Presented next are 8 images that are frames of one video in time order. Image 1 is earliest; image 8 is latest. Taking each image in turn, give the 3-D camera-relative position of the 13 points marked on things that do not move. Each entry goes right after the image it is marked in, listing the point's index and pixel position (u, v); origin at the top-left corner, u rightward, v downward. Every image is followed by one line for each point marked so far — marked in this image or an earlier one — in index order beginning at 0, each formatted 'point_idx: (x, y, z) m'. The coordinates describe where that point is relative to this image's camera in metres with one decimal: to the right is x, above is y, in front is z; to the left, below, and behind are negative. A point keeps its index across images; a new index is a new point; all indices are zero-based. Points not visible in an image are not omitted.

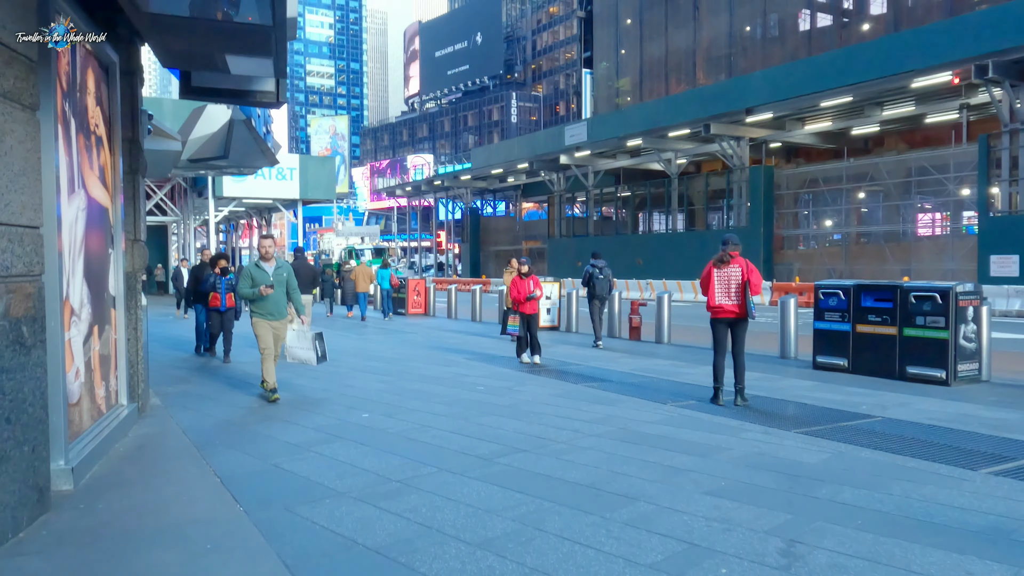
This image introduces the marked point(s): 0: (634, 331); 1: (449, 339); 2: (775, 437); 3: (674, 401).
0: (+2.5, -0.9, +15.8) m
1: (-1.3, -1.1, +15.6) m
2: (+2.2, -1.3, +6.6) m
3: (+1.8, -1.2, +8.4) m
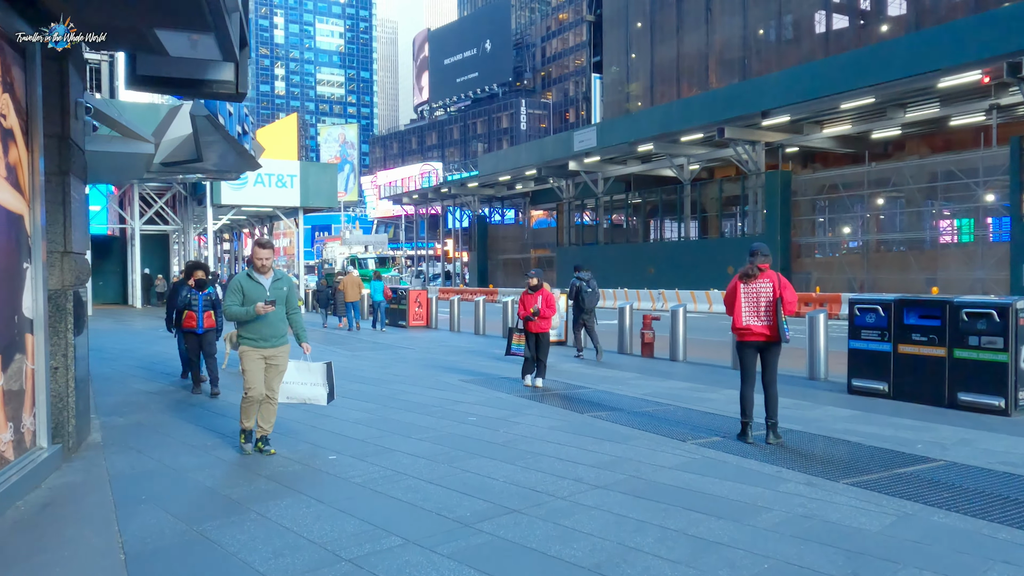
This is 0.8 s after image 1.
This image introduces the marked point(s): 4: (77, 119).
0: (+2.6, -1.1, +14.6) m
1: (-1.2, -1.3, +14.5) m
2: (+2.2, -1.4, +5.4) m
3: (+1.7, -1.4, +7.3) m
4: (-3.8, +1.5, +6.8) m
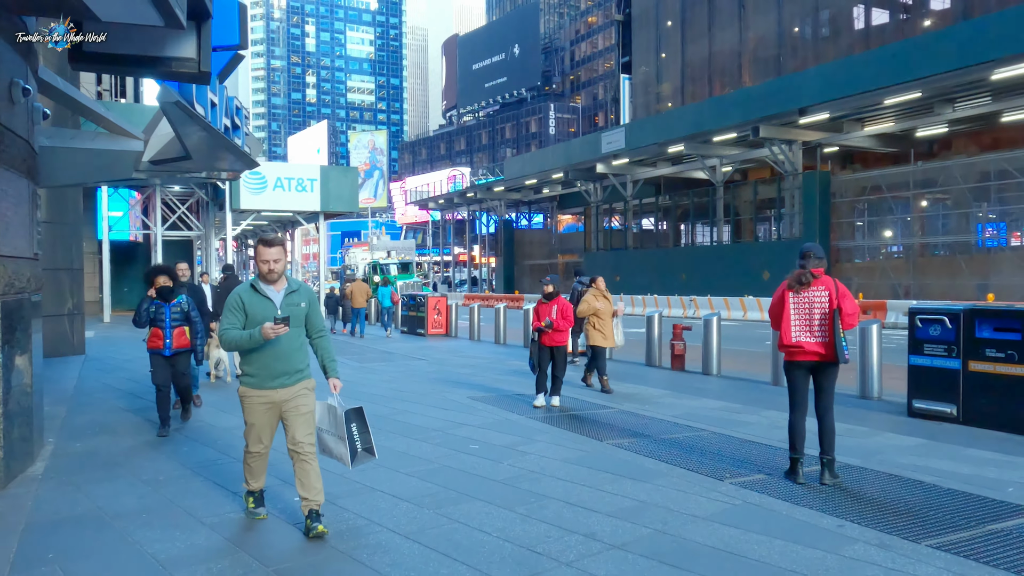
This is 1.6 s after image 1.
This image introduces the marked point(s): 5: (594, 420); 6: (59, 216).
0: (+2.9, -1.2, +13.4) m
1: (-0.9, -1.4, +13.4) m
2: (+2.1, -1.5, +4.2) m
3: (+1.8, -1.5, +6.1) m
4: (-3.8, +1.4, +5.9) m
5: (+0.9, -1.4, +8.4) m
6: (-9.2, +1.5, +15.8) m
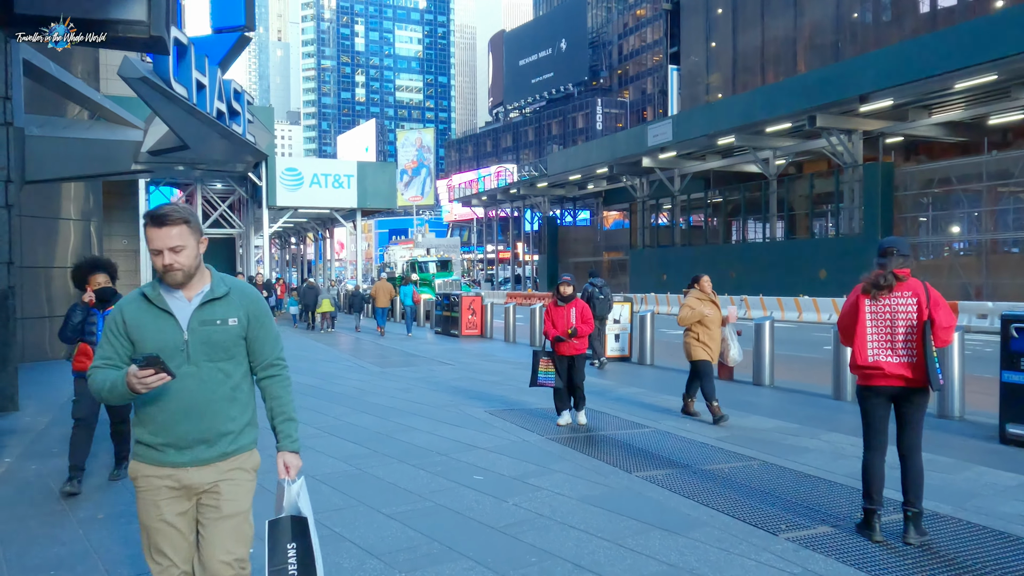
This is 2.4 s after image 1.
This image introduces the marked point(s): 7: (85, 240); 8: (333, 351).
0: (+3.4, -1.3, +12.1) m
1: (-0.4, -1.4, +12.4) m
2: (+2.0, -1.5, +3.0) m
3: (+1.8, -1.5, +4.9) m
4: (-3.8, +1.4, +5.0) m
5: (+1.1, -1.5, +7.3) m
6: (-8.6, +1.5, +15.3) m
7: (-8.6, +1.0, +15.4) m
8: (-4.0, -1.4, +17.2) m
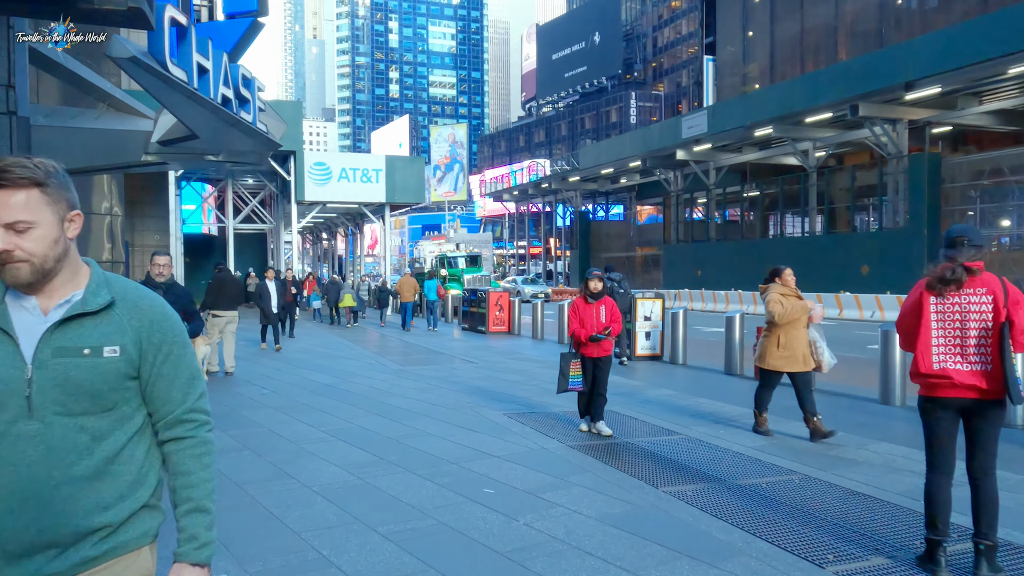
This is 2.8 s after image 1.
0: (+3.7, -1.2, +11.4) m
1: (0.0, -1.4, +11.9) m
2: (+2.0, -1.5, +2.4) m
3: (+1.8, -1.5, +4.3) m
4: (-3.7, +1.4, +4.6) m
5: (+1.2, -1.4, +6.7) m
6: (-8.0, +1.6, +15.1) m
7: (-8.0, +1.1, +15.3) m
8: (-3.4, -1.3, +16.8) m
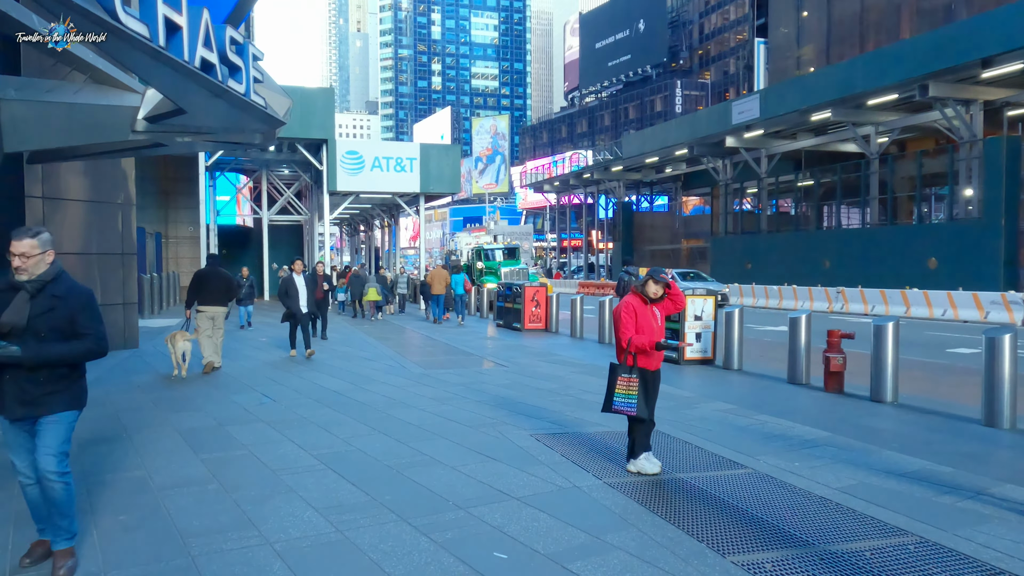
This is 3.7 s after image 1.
0: (+4.1, -1.2, +9.9) m
1: (+0.4, -1.3, +10.5) m
2: (+1.9, -1.6, +1.0) m
3: (+1.9, -1.5, +2.9) m
4: (-3.7, +1.4, +3.5) m
5: (+1.4, -1.4, +5.3) m
6: (-7.4, +1.7, +14.1) m
7: (-7.4, +1.2, +14.3) m
8: (-2.7, -1.2, +15.7) m
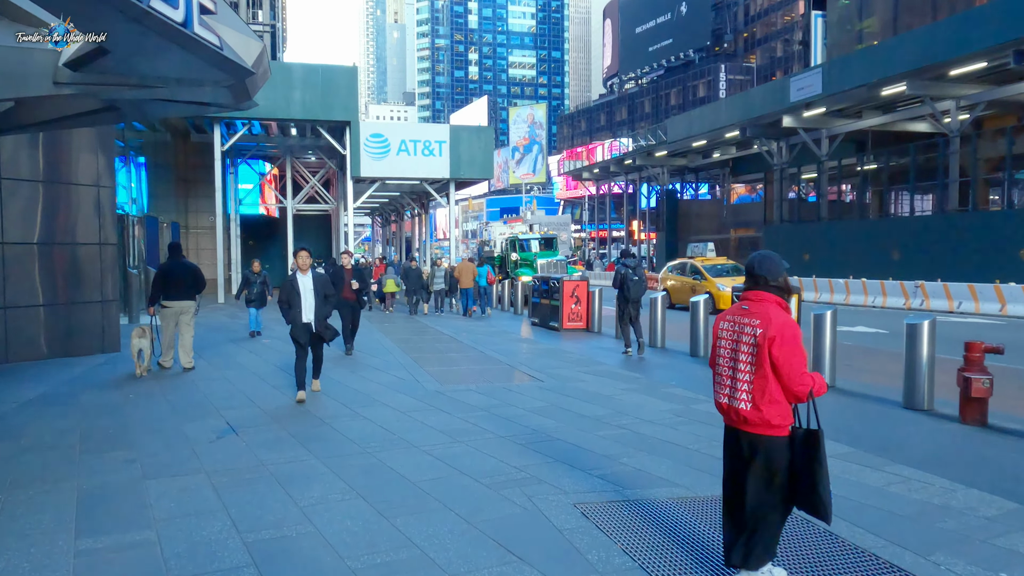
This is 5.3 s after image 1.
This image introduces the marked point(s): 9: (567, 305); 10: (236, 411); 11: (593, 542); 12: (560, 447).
0: (+4.5, -1.1, +7.4) m
1: (+0.8, -1.3, +8.2) m
2: (+1.8, -1.6, -1.4) m
3: (+1.9, -1.6, +0.6) m
4: (-3.6, +1.4, +1.4) m
5: (+1.5, -1.5, +3.0) m
6: (-6.8, +1.8, +12.2) m
7: (-6.8, +1.3, +12.4) m
8: (-2.1, -1.1, +13.5) m
9: (+1.3, -0.4, +17.5) m
10: (-2.9, -1.3, +8.0) m
11: (+0.4, -1.4, +4.3) m
12: (+0.4, -1.3, +6.4) m
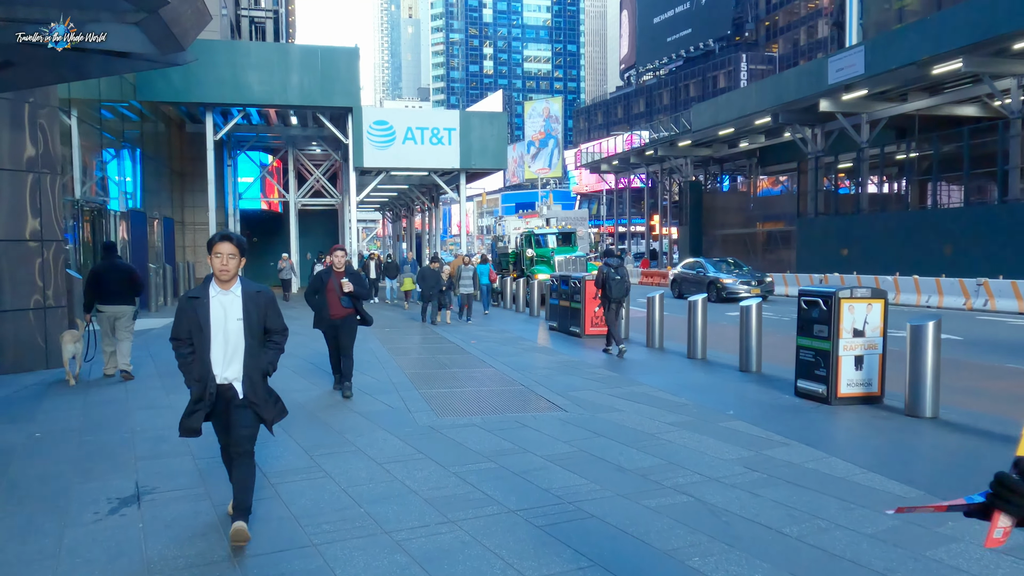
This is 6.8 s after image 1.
0: (+4.6, -1.2, +5.3) m
1: (+0.9, -1.3, +6.2) m
2: (+1.8, -1.7, -3.5) m
3: (+1.9, -1.7, -1.5) m
4: (-3.6, +1.3, -0.6) m
5: (+1.5, -1.6, +0.9) m
6: (-6.6, +1.7, +10.3) m
7: (-6.6, +1.2, +10.5) m
8: (-1.8, -1.1, +11.5) m
9: (+1.6, -0.4, +15.4) m
10: (-2.8, -1.4, +6.0) m
11: (+0.5, -1.5, +2.2) m
12: (+0.5, -1.4, +4.4) m
